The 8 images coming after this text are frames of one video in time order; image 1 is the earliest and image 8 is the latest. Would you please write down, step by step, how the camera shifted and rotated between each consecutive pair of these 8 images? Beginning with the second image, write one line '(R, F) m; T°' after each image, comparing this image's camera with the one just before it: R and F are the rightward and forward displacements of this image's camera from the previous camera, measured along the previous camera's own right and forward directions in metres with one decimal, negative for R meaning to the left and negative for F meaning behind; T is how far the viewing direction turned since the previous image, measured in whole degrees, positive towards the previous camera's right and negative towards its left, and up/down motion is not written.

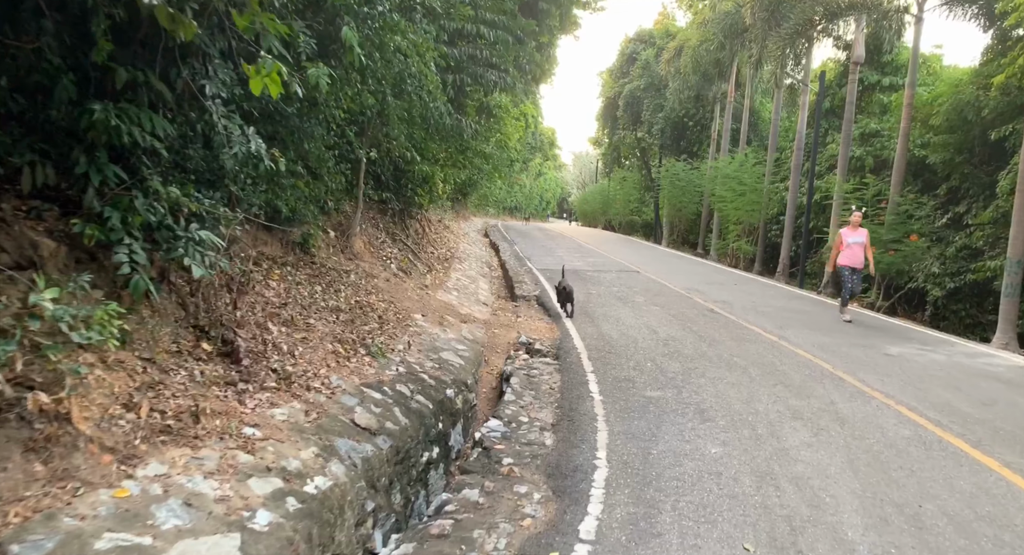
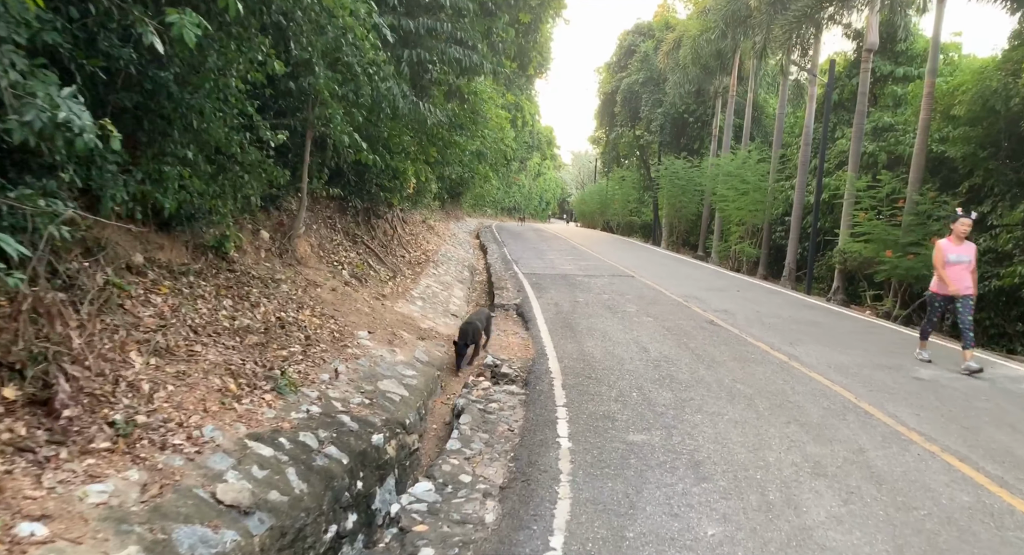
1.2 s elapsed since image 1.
(+0.4, +1.3) m; 0°
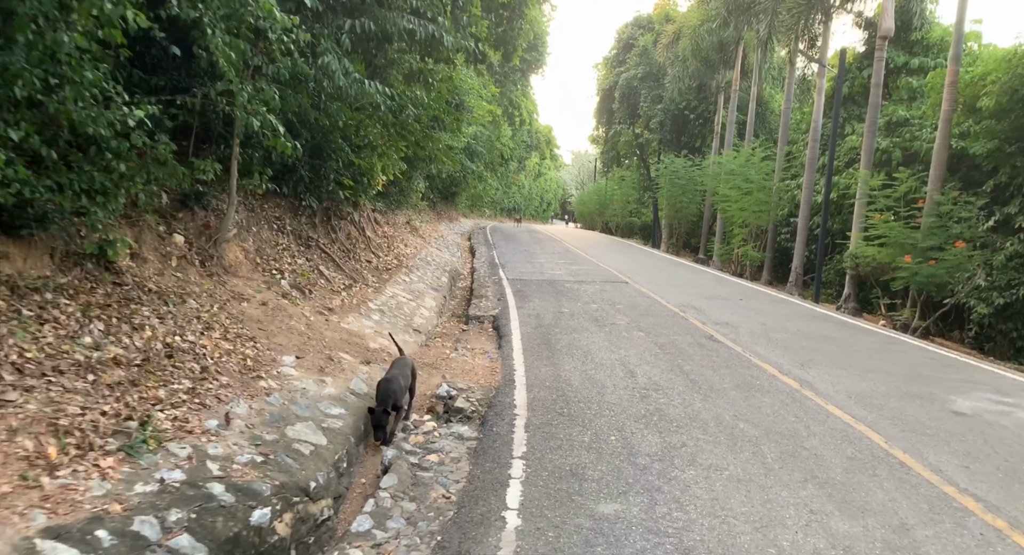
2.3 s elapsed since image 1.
(+0.4, +1.2) m; 0°
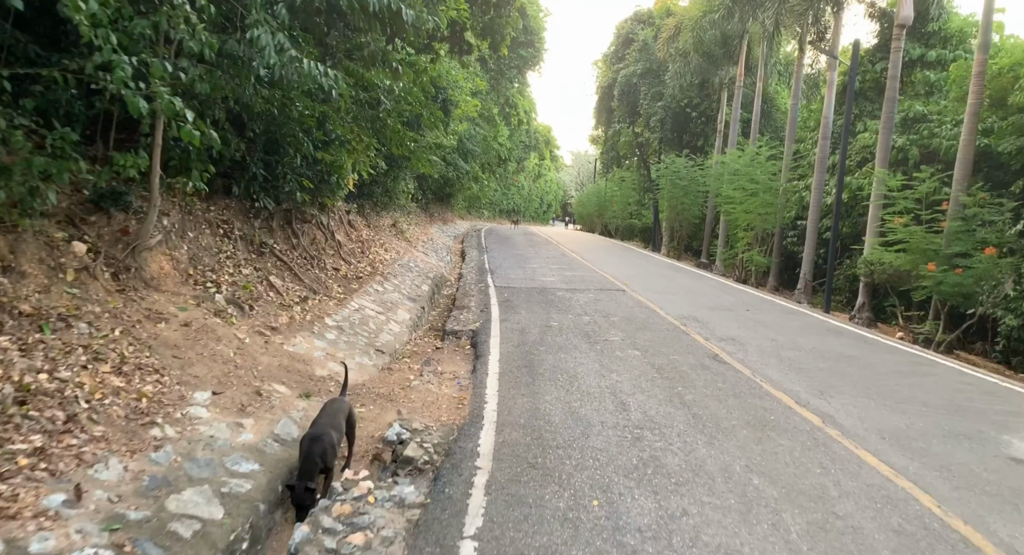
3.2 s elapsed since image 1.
(+0.3, +1.1) m; 0°
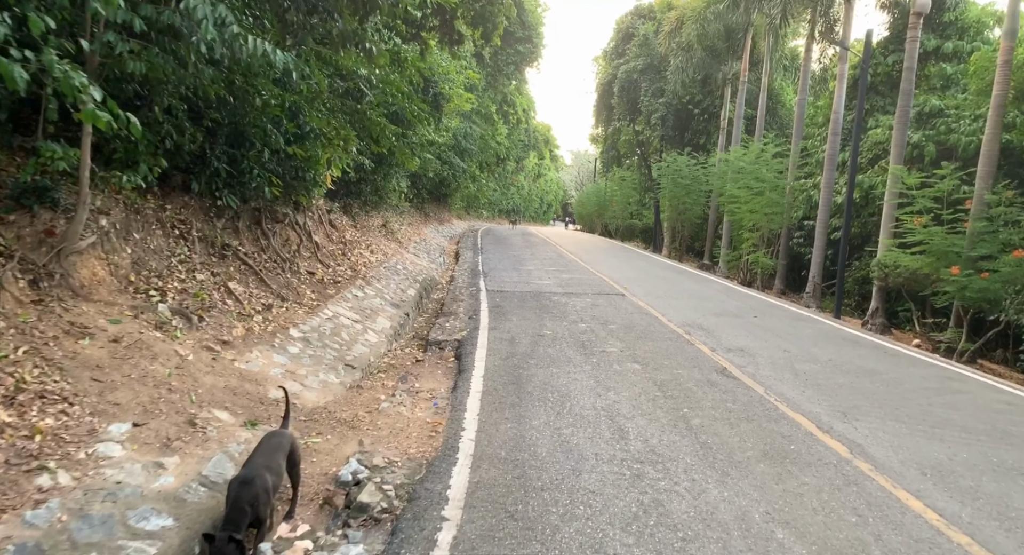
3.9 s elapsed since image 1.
(+0.2, +0.8) m; 0°
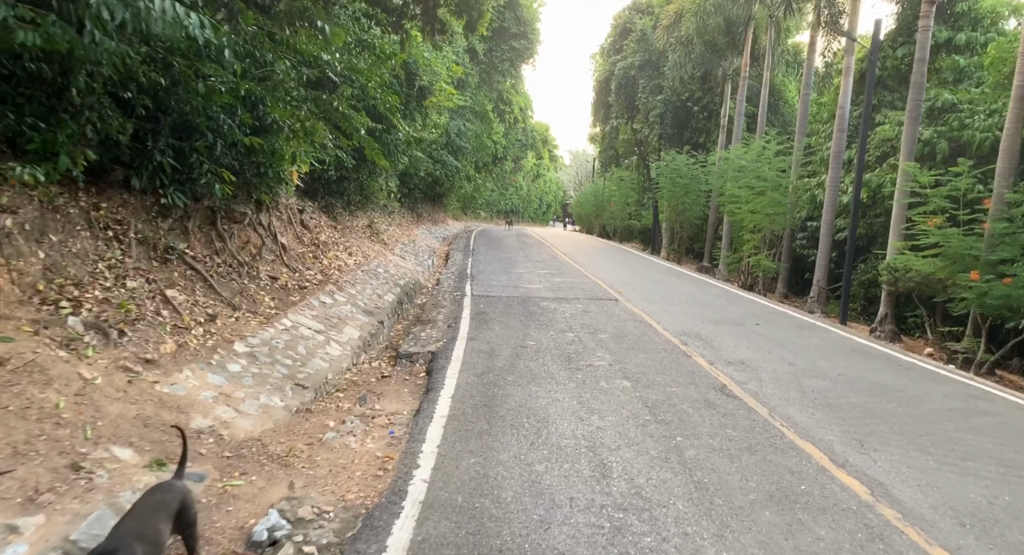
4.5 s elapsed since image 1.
(+0.3, +0.8) m; 0°
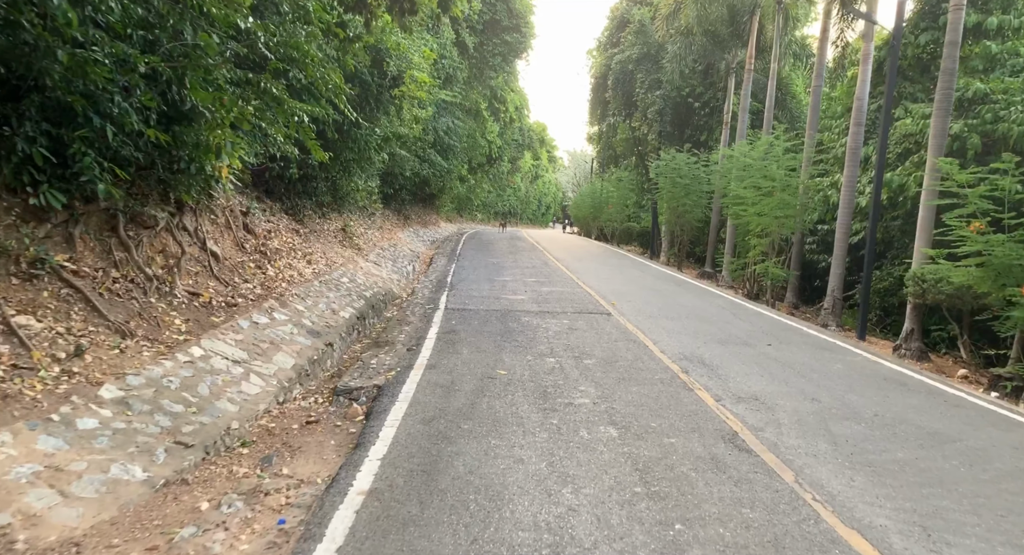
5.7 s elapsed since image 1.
(+0.4, +1.4) m; 0°
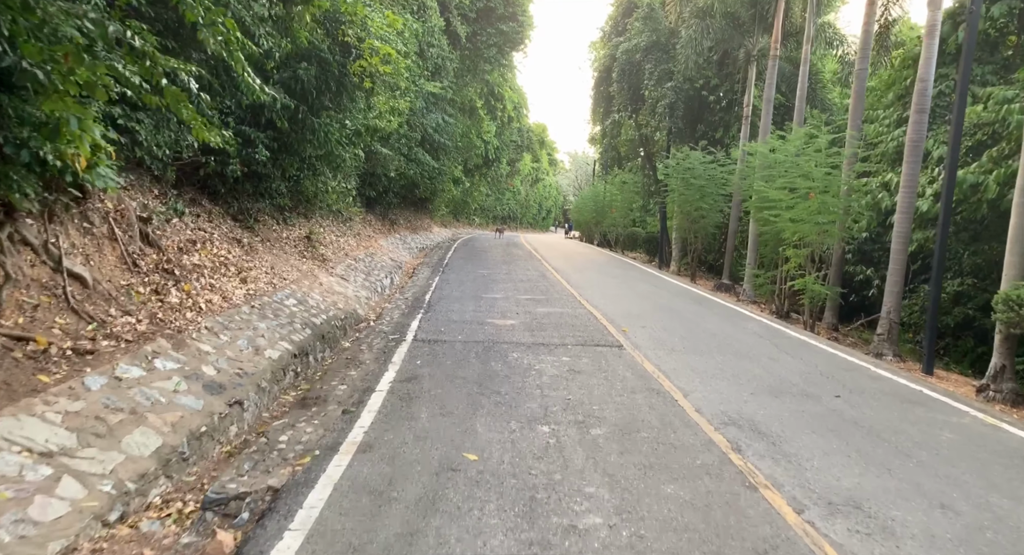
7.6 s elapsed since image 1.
(+0.2, +2.4) m; 0°
